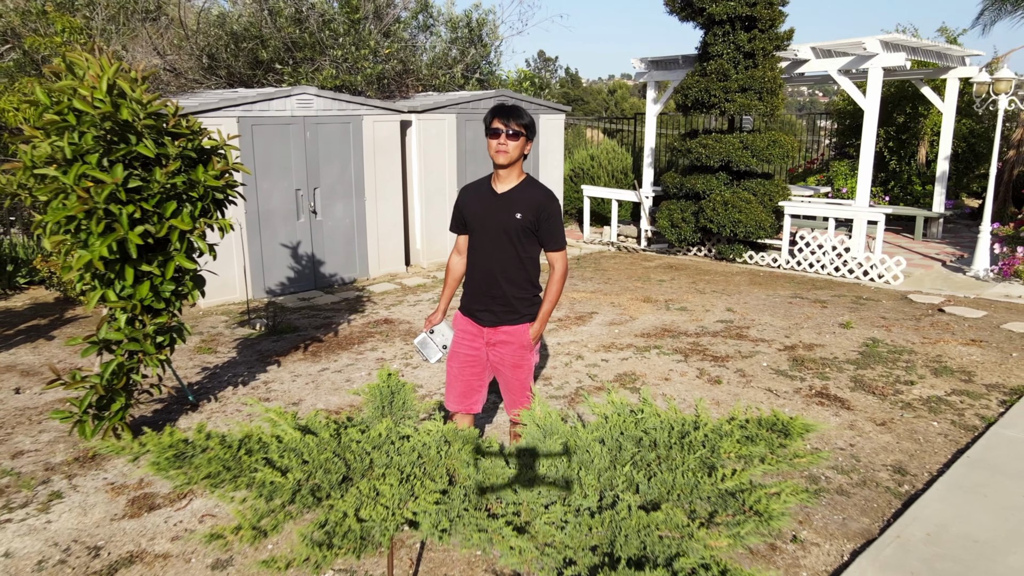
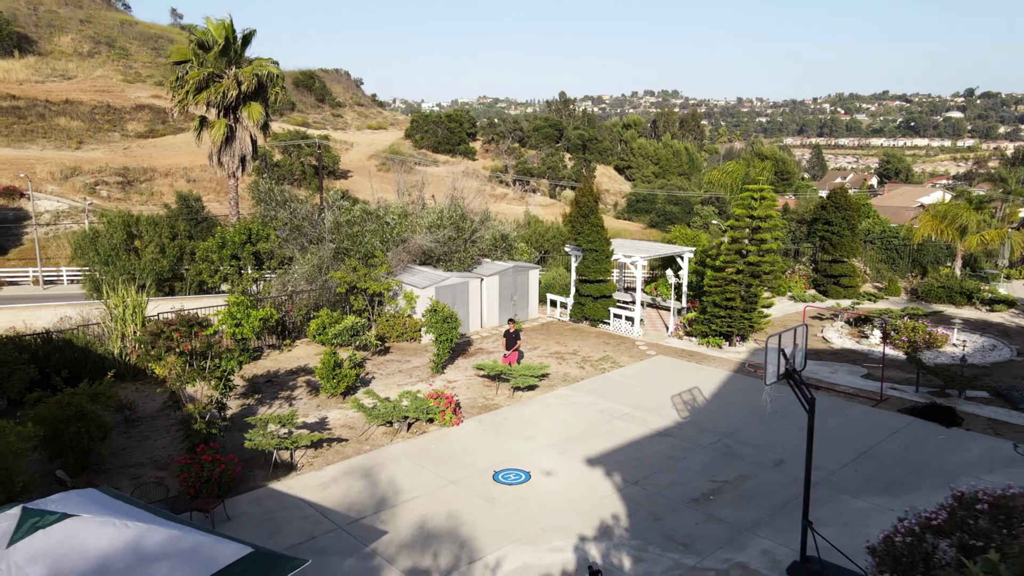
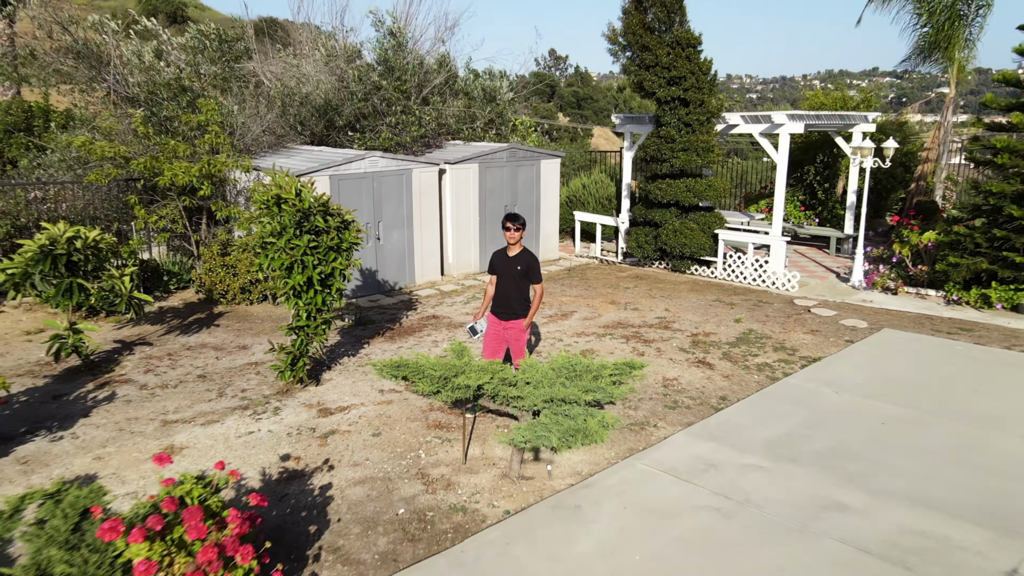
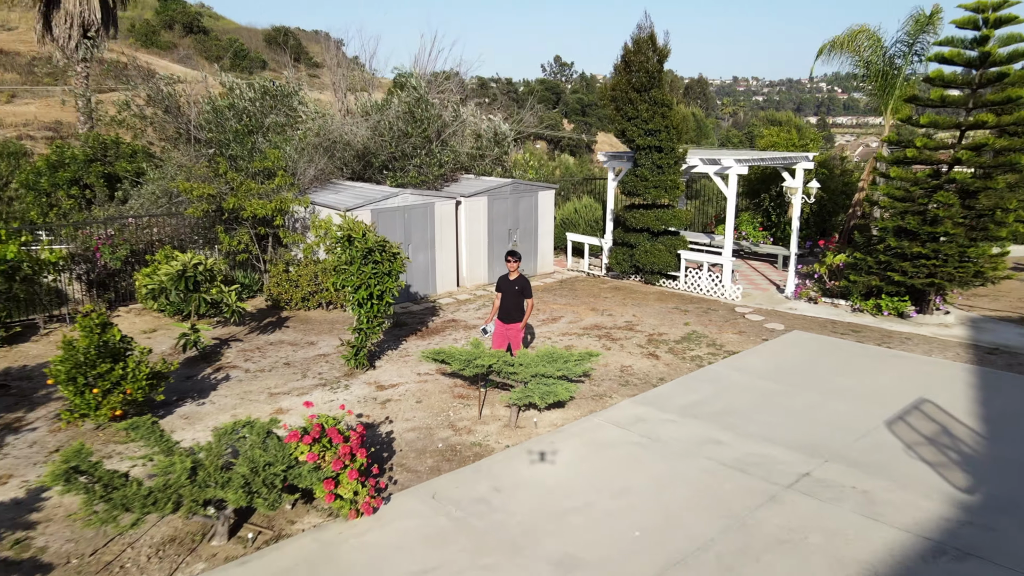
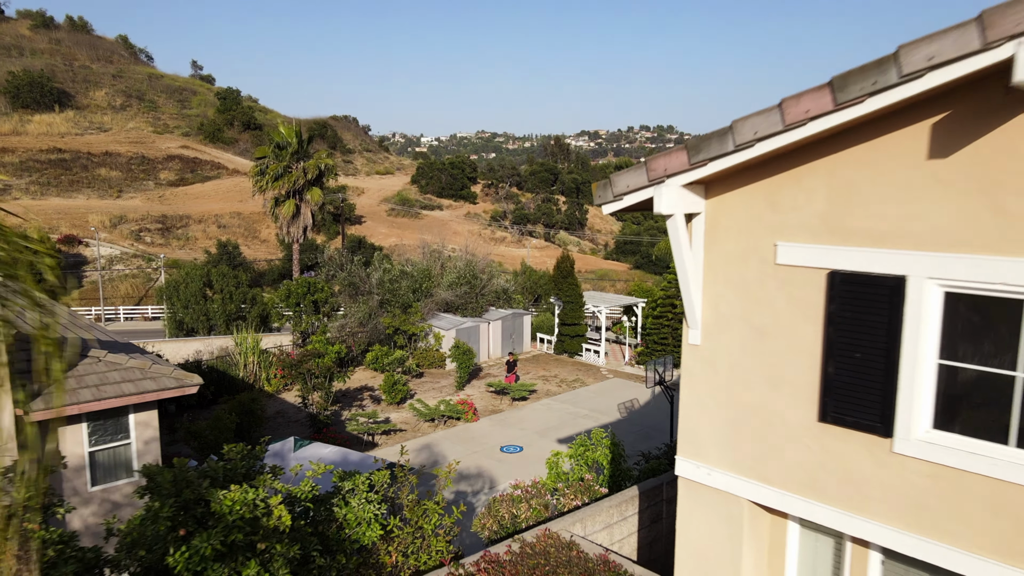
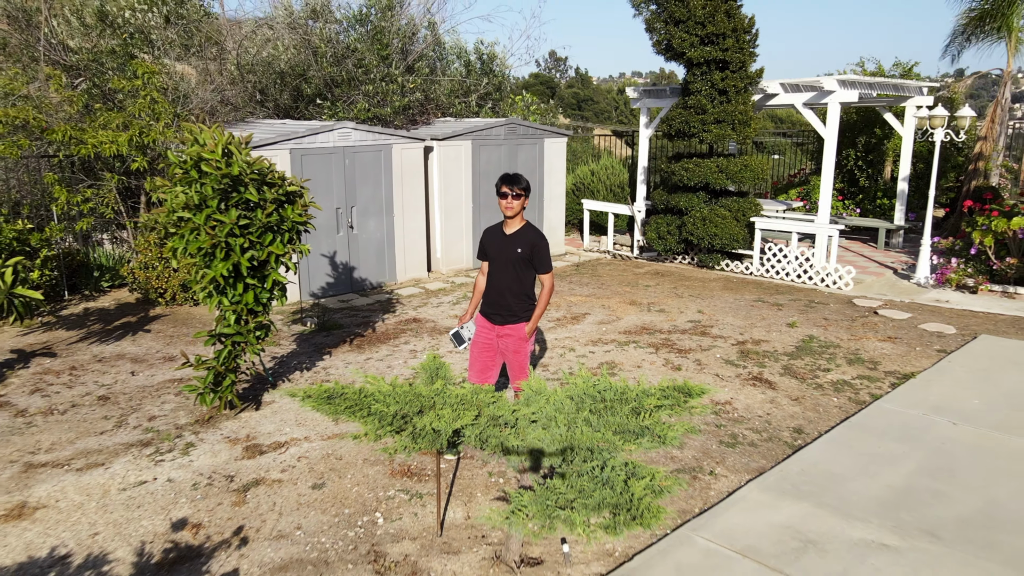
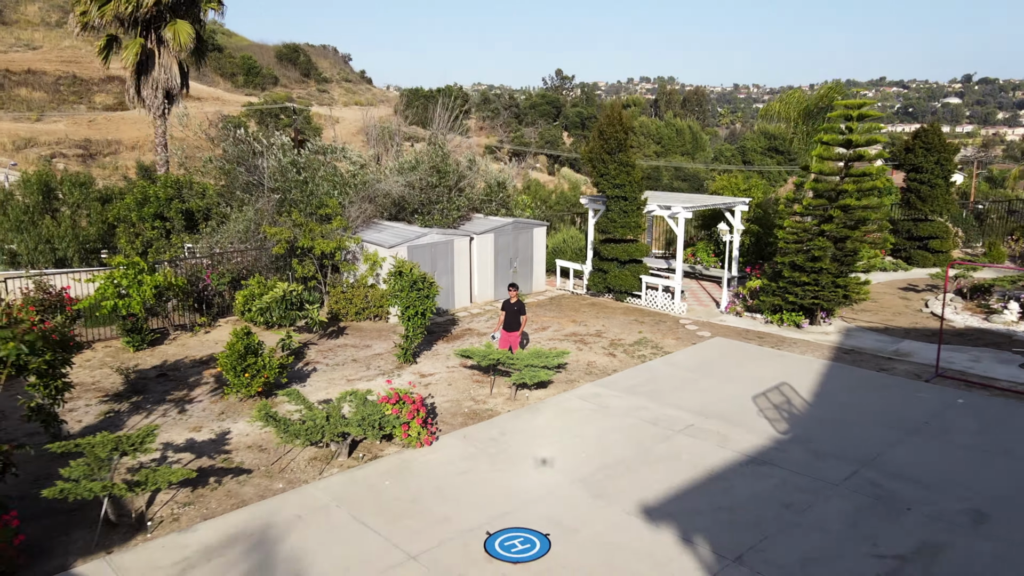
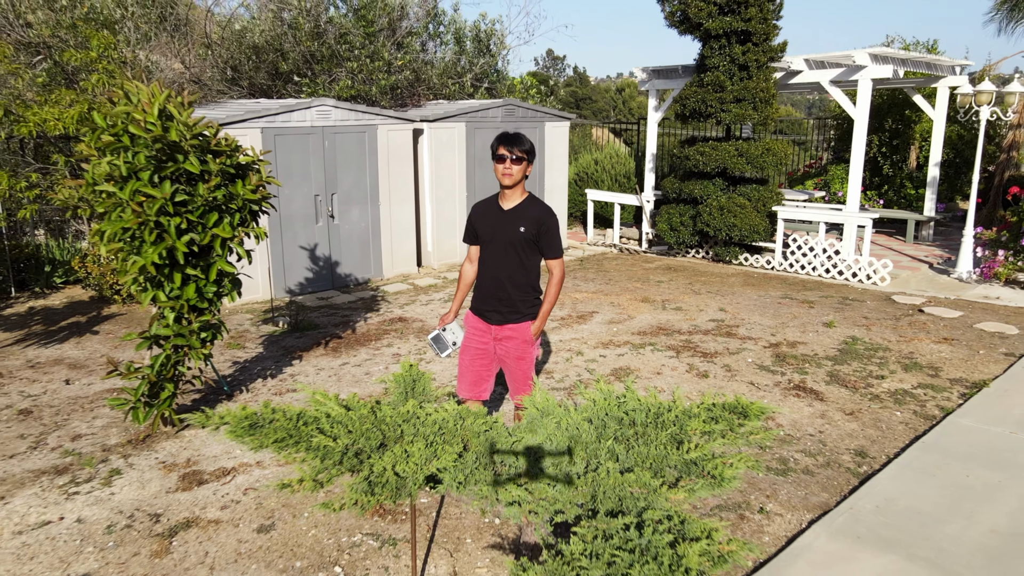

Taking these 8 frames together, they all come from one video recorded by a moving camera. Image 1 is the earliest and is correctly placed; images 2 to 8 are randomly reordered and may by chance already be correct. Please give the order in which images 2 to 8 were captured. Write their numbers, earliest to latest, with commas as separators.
8, 6, 3, 4, 7, 2, 5
